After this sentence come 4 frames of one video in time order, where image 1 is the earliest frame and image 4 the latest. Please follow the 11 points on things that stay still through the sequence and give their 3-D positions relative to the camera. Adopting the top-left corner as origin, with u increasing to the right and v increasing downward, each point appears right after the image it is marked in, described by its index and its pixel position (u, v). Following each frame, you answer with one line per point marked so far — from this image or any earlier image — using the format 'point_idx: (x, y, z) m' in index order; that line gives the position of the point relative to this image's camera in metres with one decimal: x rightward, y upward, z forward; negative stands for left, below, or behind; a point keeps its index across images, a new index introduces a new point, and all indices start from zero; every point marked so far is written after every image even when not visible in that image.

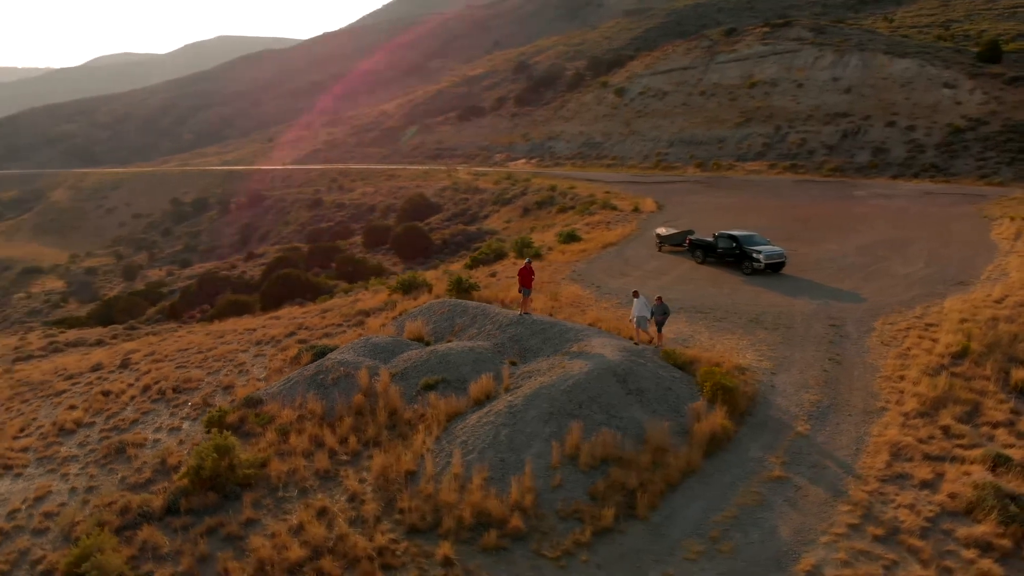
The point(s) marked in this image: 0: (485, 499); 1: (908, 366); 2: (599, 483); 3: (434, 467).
0: (-0.3, -2.7, +11.1) m
1: (+7.5, -1.5, +16.6) m
2: (+1.1, -2.6, +11.4) m
3: (-1.1, -2.5, +12.1) m
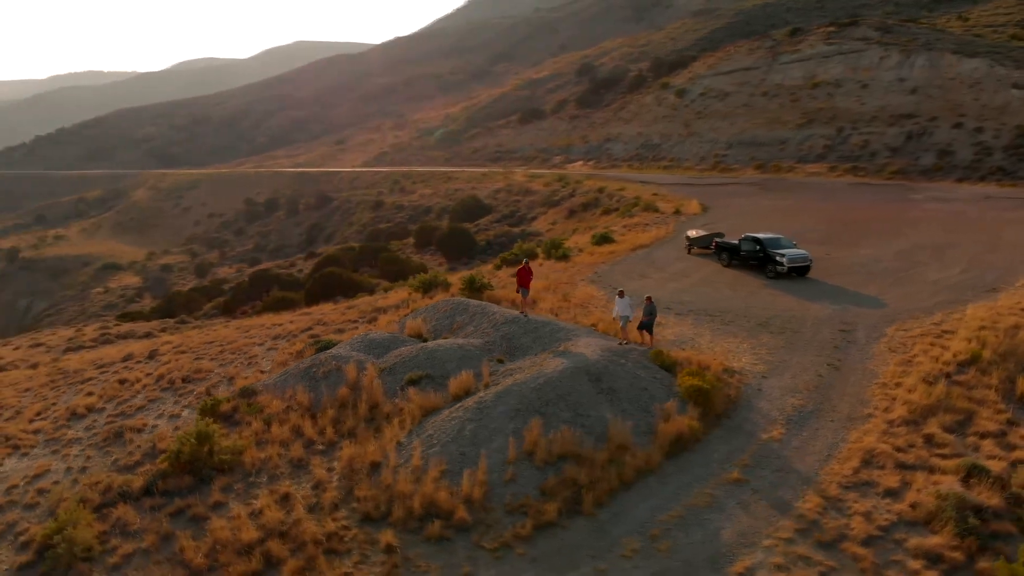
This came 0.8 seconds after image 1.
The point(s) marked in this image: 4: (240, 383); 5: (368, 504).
0: (-1.0, -2.7, +11.4) m
1: (+7.3, -1.6, +16.2) m
2: (+0.5, -2.5, +11.6) m
3: (-1.6, -2.4, +12.4) m
4: (-5.1, -1.8, +16.4) m
5: (-1.9, -2.9, +11.5) m
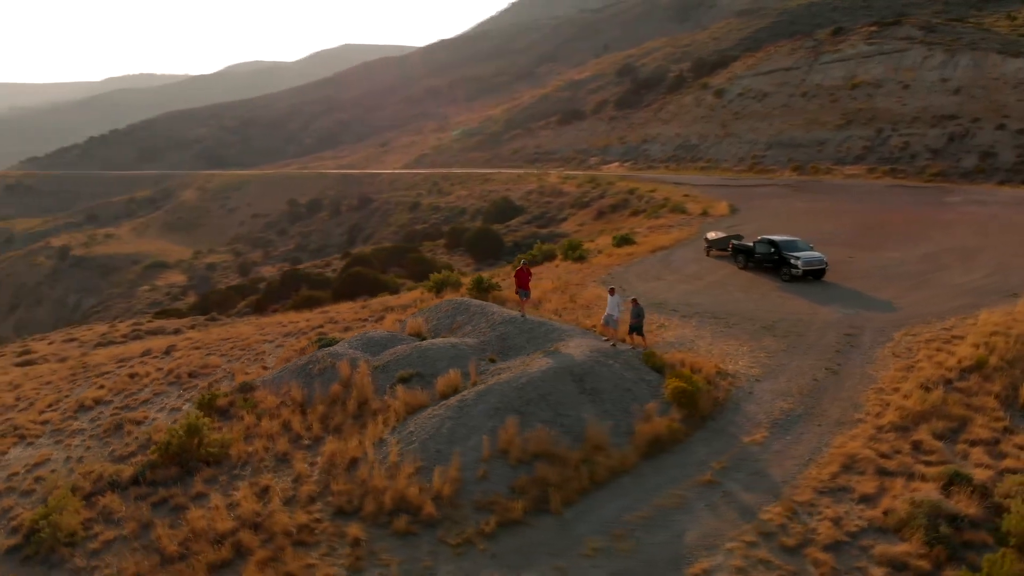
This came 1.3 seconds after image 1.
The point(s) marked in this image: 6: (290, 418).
0: (-1.4, -2.6, +11.6) m
1: (+7.2, -1.7, +15.9) m
2: (+0.1, -2.5, +11.7) m
3: (-2.0, -2.4, +12.7) m
4: (-5.2, -1.7, +16.8) m
5: (-2.3, -2.8, +11.8) m
6: (-3.7, -2.1, +14.4) m
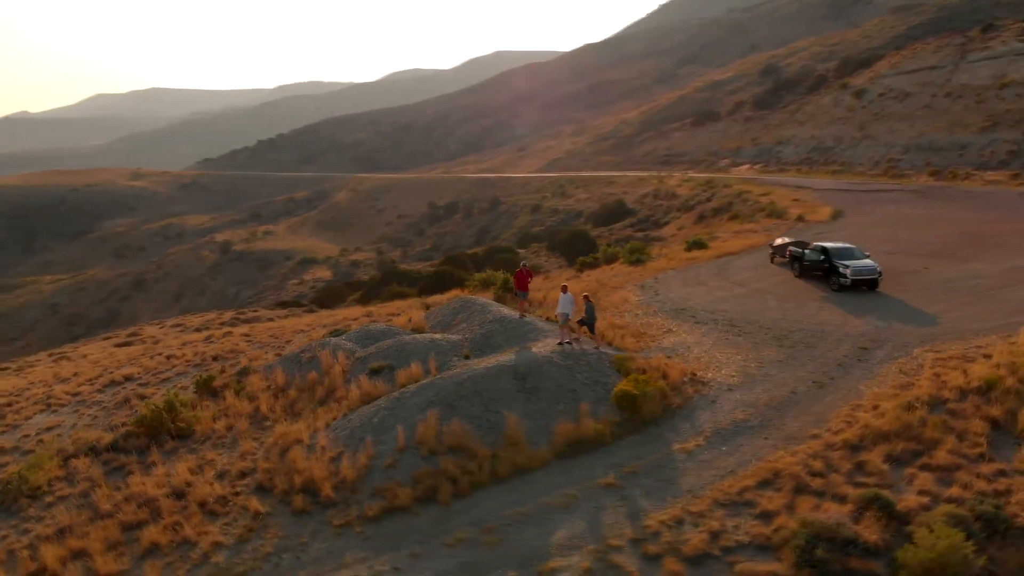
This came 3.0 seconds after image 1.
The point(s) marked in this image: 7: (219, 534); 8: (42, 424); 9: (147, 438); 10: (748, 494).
0: (-2.7, -2.6, +12.3) m
1: (+6.6, -1.9, +14.9) m
2: (-1.2, -2.5, +12.1) m
3: (-3.1, -2.3, +13.5) m
4: (-5.4, -1.6, +18.1) m
5: (-3.6, -2.7, +12.7) m
6: (-4.4, -2.0, +15.5) m
7: (-3.8, -3.2, +11.3) m
8: (-8.5, -2.5, +15.9) m
9: (-6.0, -2.5, +14.3) m
10: (+3.1, -2.7, +11.6) m
